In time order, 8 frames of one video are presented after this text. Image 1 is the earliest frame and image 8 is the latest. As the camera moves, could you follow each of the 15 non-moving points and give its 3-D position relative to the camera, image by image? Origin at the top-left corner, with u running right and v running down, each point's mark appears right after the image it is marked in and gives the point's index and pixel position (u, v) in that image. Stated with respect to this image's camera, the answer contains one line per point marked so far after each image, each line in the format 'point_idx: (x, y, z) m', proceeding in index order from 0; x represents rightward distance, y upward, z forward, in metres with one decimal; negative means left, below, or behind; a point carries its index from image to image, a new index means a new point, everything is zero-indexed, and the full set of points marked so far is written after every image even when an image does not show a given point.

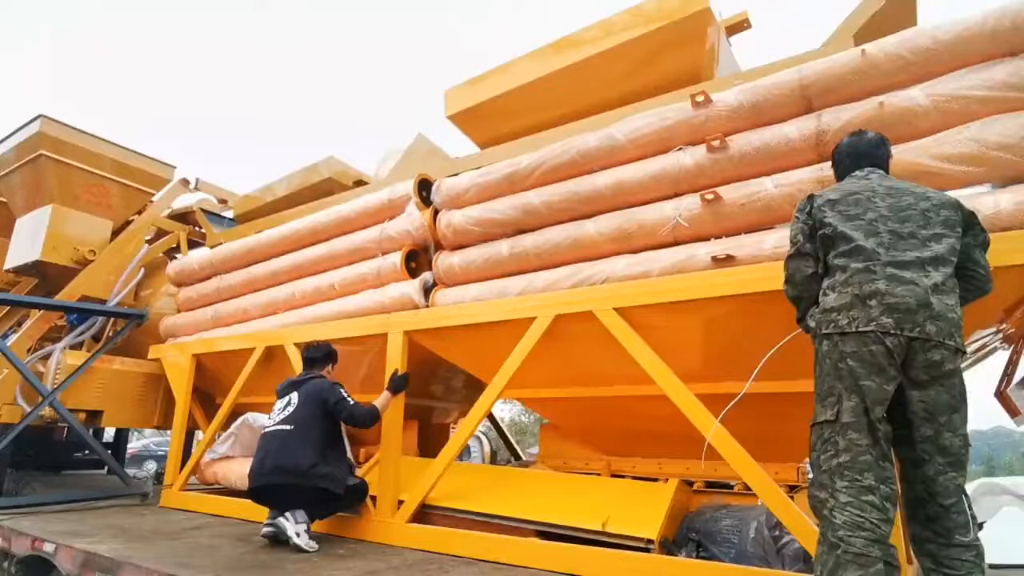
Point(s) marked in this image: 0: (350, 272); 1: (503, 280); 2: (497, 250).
0: (-1.2, +0.1, +4.4) m
1: (0.0, +0.1, +3.7) m
2: (-0.1, +0.2, +3.7) m
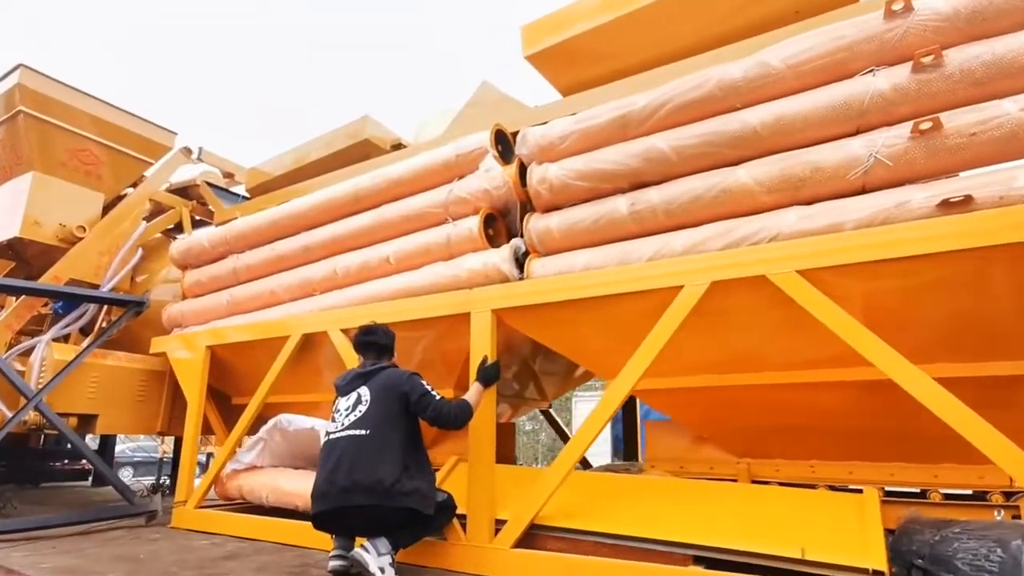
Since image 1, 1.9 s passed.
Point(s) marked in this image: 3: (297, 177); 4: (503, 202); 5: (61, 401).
0: (-0.6, +0.3, +3.7) m
1: (+0.5, +0.2, +3.0) m
2: (+0.5, +0.4, +3.0) m
3: (-1.9, +1.0, +5.4) m
4: (0.0, +0.5, +3.5) m
5: (-3.3, -0.8, +4.4) m
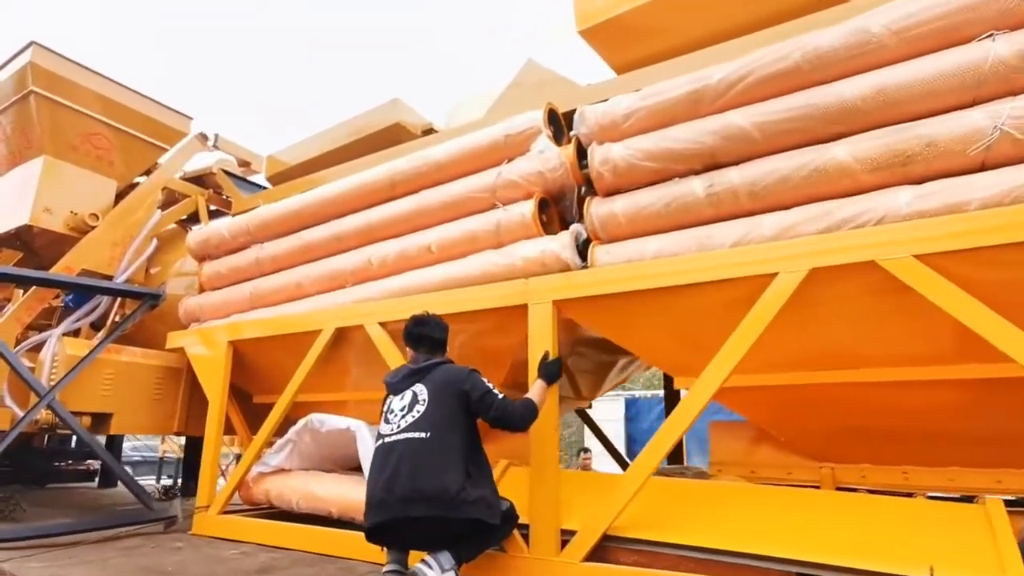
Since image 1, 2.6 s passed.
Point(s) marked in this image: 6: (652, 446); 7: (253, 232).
0: (-0.3, +0.3, +3.4) m
1: (+0.8, +0.3, +2.7) m
2: (+0.8, +0.5, +2.8) m
3: (-1.6, +1.1, +5.1) m
4: (+0.3, +0.5, +3.2) m
5: (-3.0, -0.8, +4.2) m
6: (+0.6, -0.7, +2.5) m
7: (-1.9, +0.4, +4.5) m
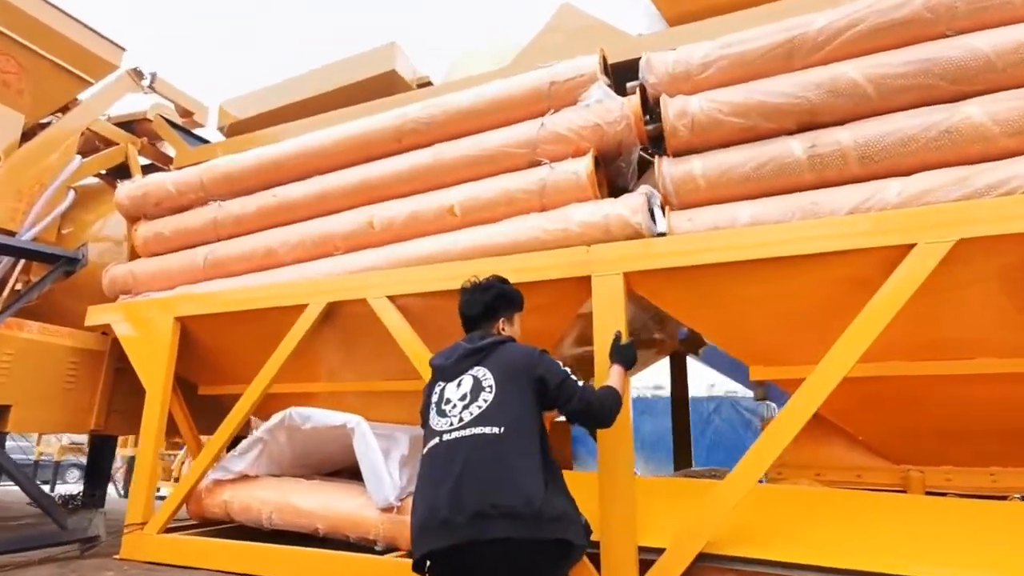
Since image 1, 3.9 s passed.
0: (-0.1, +0.5, +2.9) m
1: (+1.1, +0.4, +2.4) m
2: (+1.1, +0.6, +2.4) m
3: (-1.6, +1.3, +4.4) m
4: (+0.5, +0.7, +2.8) m
5: (-3.0, -0.5, +3.2) m
6: (+0.9, -0.6, +2.1) m
7: (-1.9, +0.6, +3.7) m
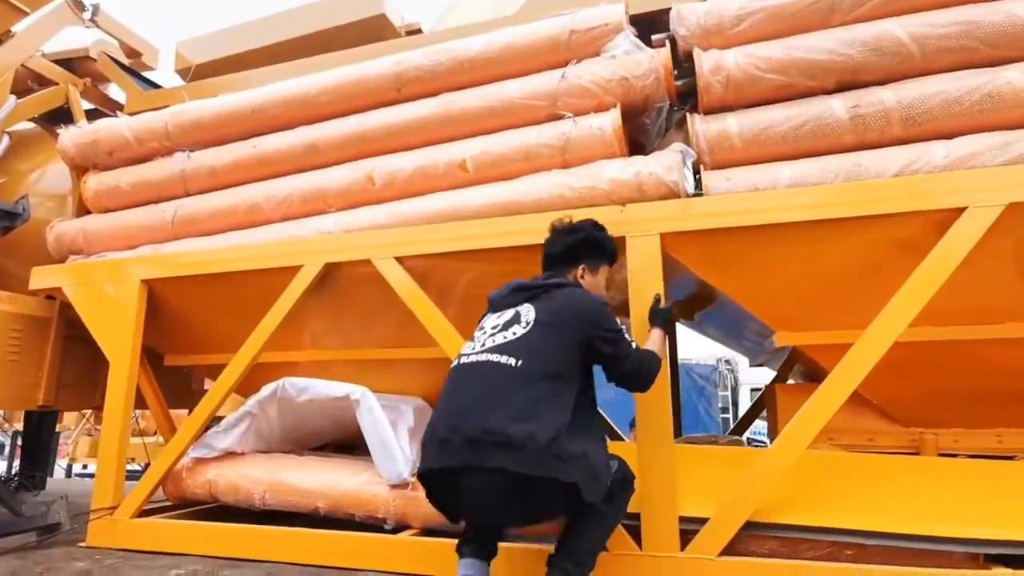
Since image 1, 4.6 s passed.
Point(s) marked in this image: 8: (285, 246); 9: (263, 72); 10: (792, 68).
0: (-0.1, +0.6, +2.7) m
1: (+1.3, +0.5, +2.3) m
2: (+1.2, +0.7, +2.3) m
3: (-1.7, +1.5, +4.0) m
4: (+0.6, +0.8, +2.6) m
5: (-2.9, -0.3, +2.8) m
6: (+1.0, -0.4, +2.1) m
7: (-1.9, +0.8, +3.3) m
8: (-1.1, +0.2, +2.8) m
9: (-1.5, +1.3, +3.6) m
10: (+1.1, +0.9, +2.4) m
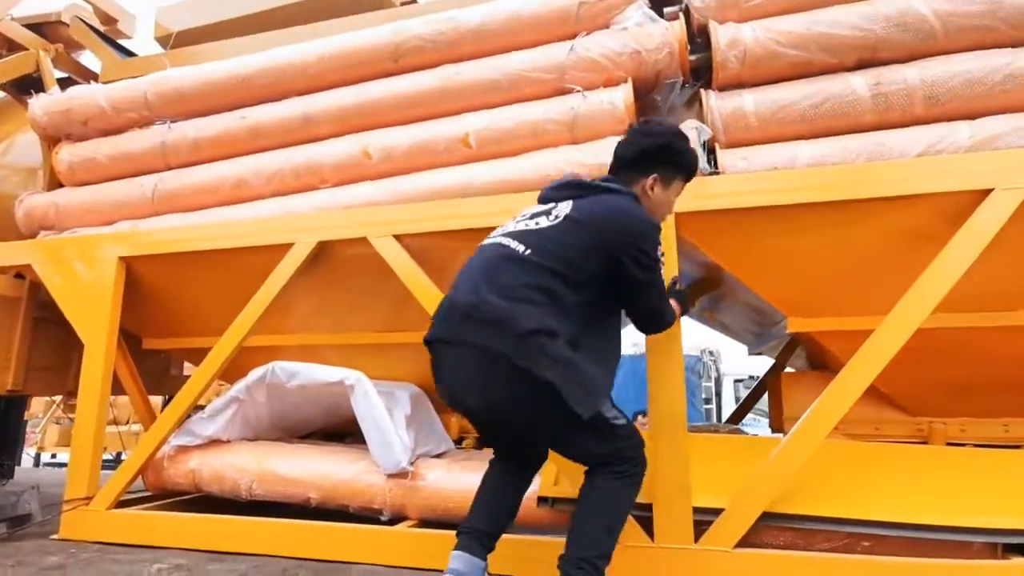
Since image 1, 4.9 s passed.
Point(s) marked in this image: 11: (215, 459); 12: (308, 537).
0: (0.0, +0.7, +2.6) m
1: (+1.3, +0.6, +2.2) m
2: (+1.2, +0.8, +2.3) m
3: (-1.7, +1.6, +3.8) m
4: (+0.6, +0.9, +2.5) m
5: (-2.9, -0.2, +2.5) m
6: (+1.1, -0.4, +2.0) m
7: (-1.9, +1.0, +3.1) m
8: (-1.1, +0.3, +2.7) m
9: (-1.5, +1.4, +3.4) m
10: (+1.1, +0.9, +2.3) m
11: (-1.3, -0.7, +2.6) m
12: (-0.8, -1.0, +2.4) m
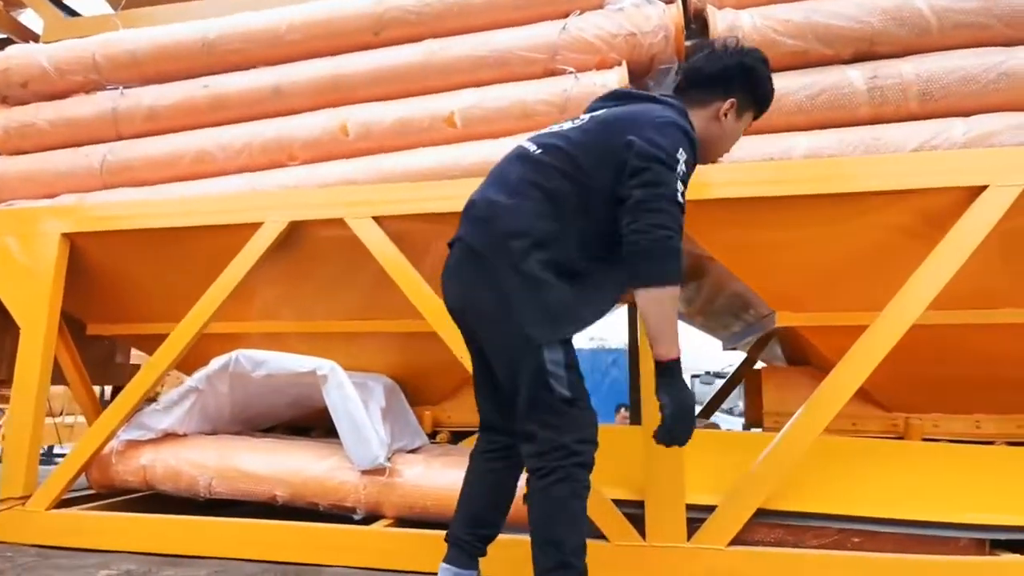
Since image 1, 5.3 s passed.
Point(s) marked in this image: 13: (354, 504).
0: (-0.1, +0.8, +2.4) m
1: (+1.3, +0.6, +2.2) m
2: (+1.2, +0.8, +2.2) m
3: (-1.8, +1.7, +3.5) m
4: (+0.6, +0.9, +2.4) m
5: (-2.9, -0.1, +2.2) m
6: (+1.0, -0.4, +2.0) m
7: (-2.0, +1.0, +2.9) m
8: (-1.1, +0.4, +2.5) m
9: (-1.6, +1.5, +3.2) m
10: (+1.1, +1.0, +2.3) m
11: (-1.4, -0.7, +2.4) m
12: (-0.9, -0.9, +2.2) m
13: (-0.6, -0.8, +2.3) m
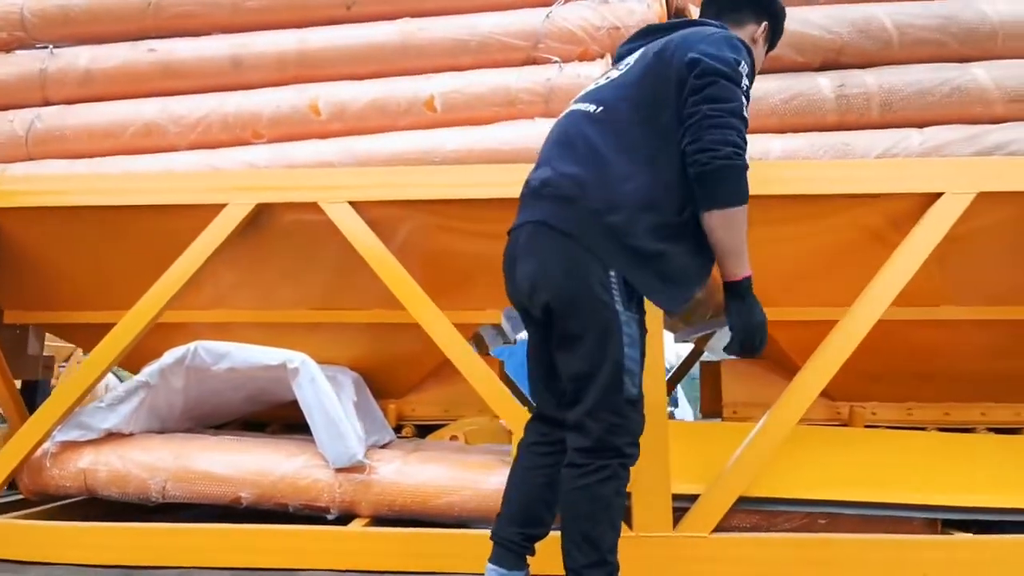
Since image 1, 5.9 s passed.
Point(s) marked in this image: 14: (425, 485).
0: (-0.2, +0.8, +2.4) m
1: (+1.2, +0.6, +2.3) m
2: (+1.2, +0.8, +2.3) m
3: (-2.0, +1.8, +3.2) m
4: (+0.5, +1.0, +2.5) m
5: (-3.0, 0.0, +1.8) m
6: (+1.0, -0.3, +2.1) m
7: (-2.1, +1.1, +2.5) m
8: (-1.2, +0.4, +2.3) m
9: (-1.7, +1.6, +2.9) m
10: (+1.1, +1.0, +2.4) m
11: (-1.5, -0.6, +2.2) m
12: (-0.9, -0.9, +2.1) m
13: (-0.7, -0.8, +2.1) m
14: (-0.3, -0.7, +2.1) m
